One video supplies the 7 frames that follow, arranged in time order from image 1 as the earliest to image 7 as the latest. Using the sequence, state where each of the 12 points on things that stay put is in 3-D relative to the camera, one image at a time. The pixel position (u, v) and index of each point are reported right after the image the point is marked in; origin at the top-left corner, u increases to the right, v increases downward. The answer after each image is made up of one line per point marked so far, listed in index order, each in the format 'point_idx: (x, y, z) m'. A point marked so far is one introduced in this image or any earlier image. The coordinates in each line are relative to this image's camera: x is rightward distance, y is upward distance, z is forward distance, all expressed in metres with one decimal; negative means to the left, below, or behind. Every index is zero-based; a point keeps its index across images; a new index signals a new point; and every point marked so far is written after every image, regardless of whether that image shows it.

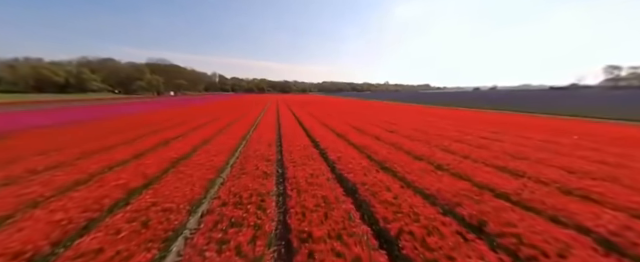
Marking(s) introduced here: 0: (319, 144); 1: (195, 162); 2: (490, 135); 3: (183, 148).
0: (-0.1, -0.6, +9.1) m
1: (-4.2, -1.0, +6.7) m
2: (+9.2, -0.2, +10.9) m
3: (-5.8, -0.7, +8.5) m
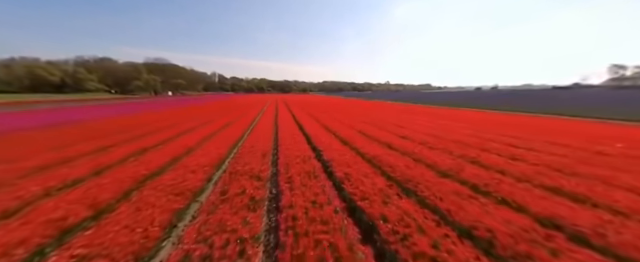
0: (0.0, -0.9, +7.7) m
1: (-4.1, -1.3, +5.3) m
2: (+9.3, -0.5, +9.5) m
3: (-5.7, -1.0, +7.1) m
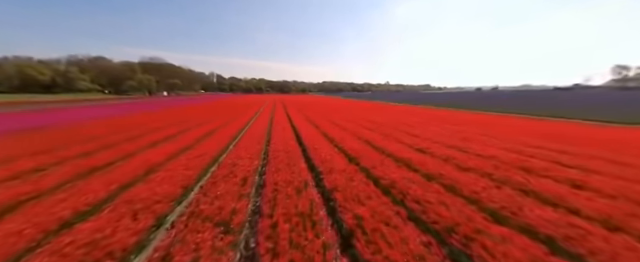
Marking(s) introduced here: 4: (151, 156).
0: (0.0, -1.3, +5.9) m
1: (-4.1, -1.8, +3.6) m
2: (+9.3, -1.0, +7.7) m
3: (-5.7, -1.5, +5.3) m
4: (-6.7, -1.0, +7.9) m
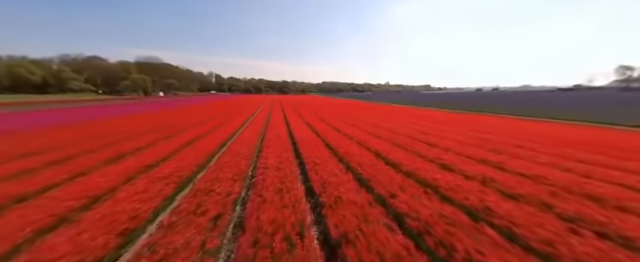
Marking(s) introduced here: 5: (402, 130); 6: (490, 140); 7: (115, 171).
0: (+0.1, -1.7, +4.4) m
1: (-4.1, -2.2, +2.0) m
2: (+9.3, -1.4, +6.2) m
3: (-5.7, -1.9, +3.7) m
4: (-6.7, -1.4, +6.4) m
5: (+7.6, +0.4, +18.9) m
6: (+10.0, -0.5, +11.8) m
7: (-6.7, -1.3, +6.6) m
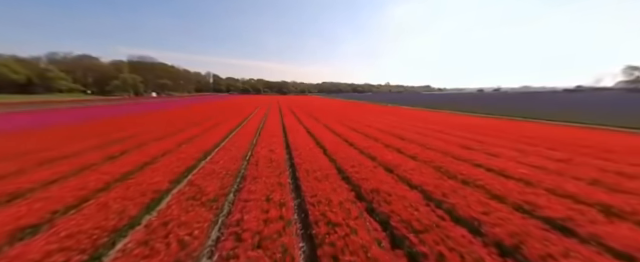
0: (+0.4, -2.3, +1.4) m
1: (-3.7, -2.8, -1.0) m
2: (+9.7, -2.0, +3.3) m
3: (-5.3, -2.5, +0.7) m
4: (-6.3, -2.0, +3.4) m
5: (+7.9, -0.3, +16.0) m
6: (+10.4, -1.1, +8.9) m
7: (-6.4, -2.0, +3.6) m
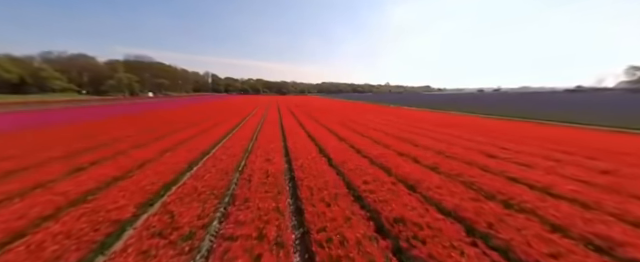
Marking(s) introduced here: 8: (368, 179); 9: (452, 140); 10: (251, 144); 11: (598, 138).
0: (+0.6, -2.6, +0.3) m
1: (-3.5, -3.0, -2.1) m
2: (+9.8, -2.2, +2.2) m
3: (-5.2, -2.7, -0.4) m
4: (-6.2, -2.2, +2.3) m
5: (+8.1, -0.5, +14.9) m
6: (+10.5, -1.4, +7.8) m
7: (-6.2, -2.2, +2.5) m
8: (+1.3, -1.3, +5.5) m
9: (+8.6, -0.8, +12.9) m
10: (-3.5, -1.0, +11.2) m
11: (+21.1, -0.9, +14.9) m
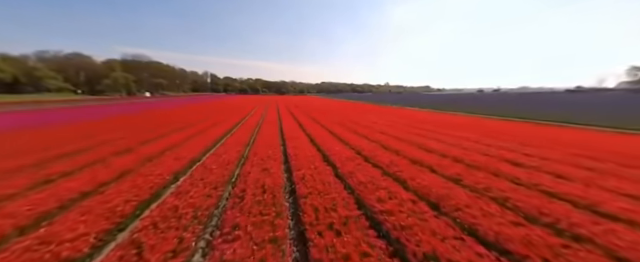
0: (+0.7, -2.7, -0.5) m
1: (-3.4, -3.2, -2.9) m
2: (+10.0, -2.4, +1.4) m
3: (-5.0, -2.8, -1.2) m
4: (-6.0, -2.4, +1.5) m
5: (+8.2, -0.7, +14.1) m
6: (+10.6, -1.5, +7.1) m
7: (-6.0, -2.3, +1.7) m
8: (+1.4, -1.5, +4.7) m
9: (+8.7, -0.9, +12.1) m
10: (-3.4, -1.2, +10.4) m
11: (+21.2, -1.0, +14.2) m
